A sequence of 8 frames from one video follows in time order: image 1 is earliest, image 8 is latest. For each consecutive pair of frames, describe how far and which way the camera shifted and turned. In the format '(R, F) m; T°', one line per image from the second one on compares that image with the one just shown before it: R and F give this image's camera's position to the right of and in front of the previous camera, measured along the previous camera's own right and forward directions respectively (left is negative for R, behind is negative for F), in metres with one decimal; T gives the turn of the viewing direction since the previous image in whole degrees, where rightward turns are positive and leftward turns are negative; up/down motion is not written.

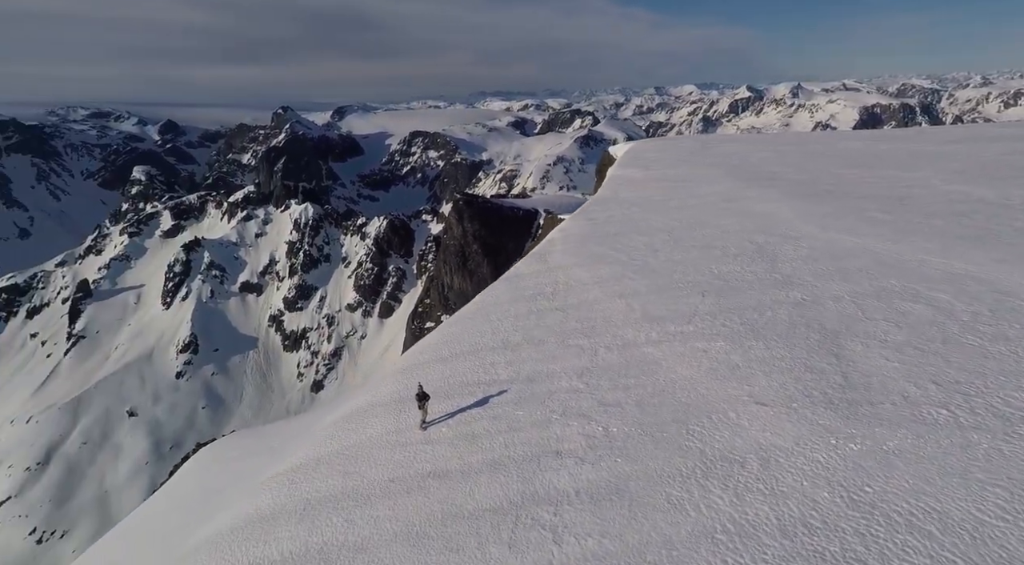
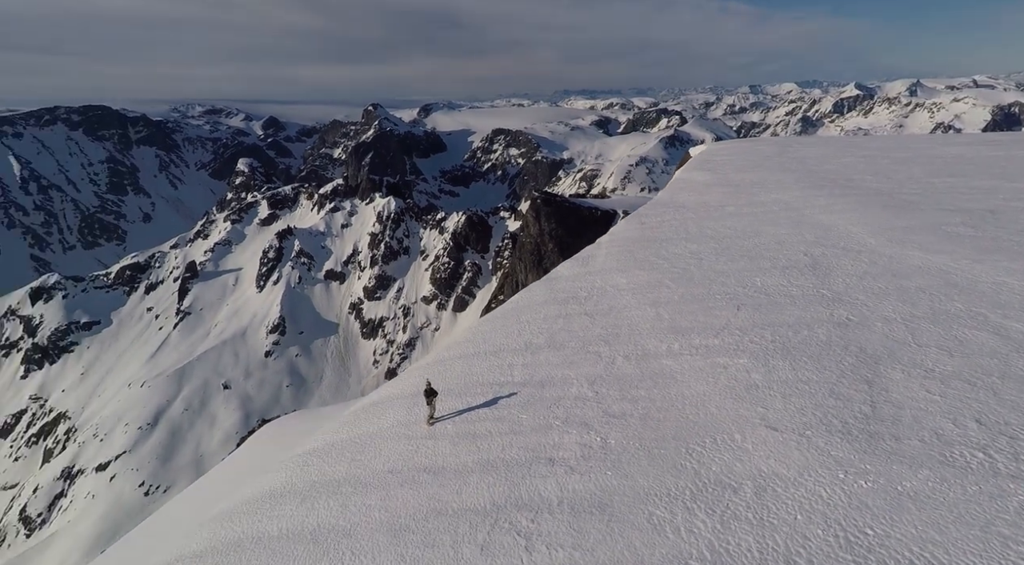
(+3.1, -0.1) m; -9°
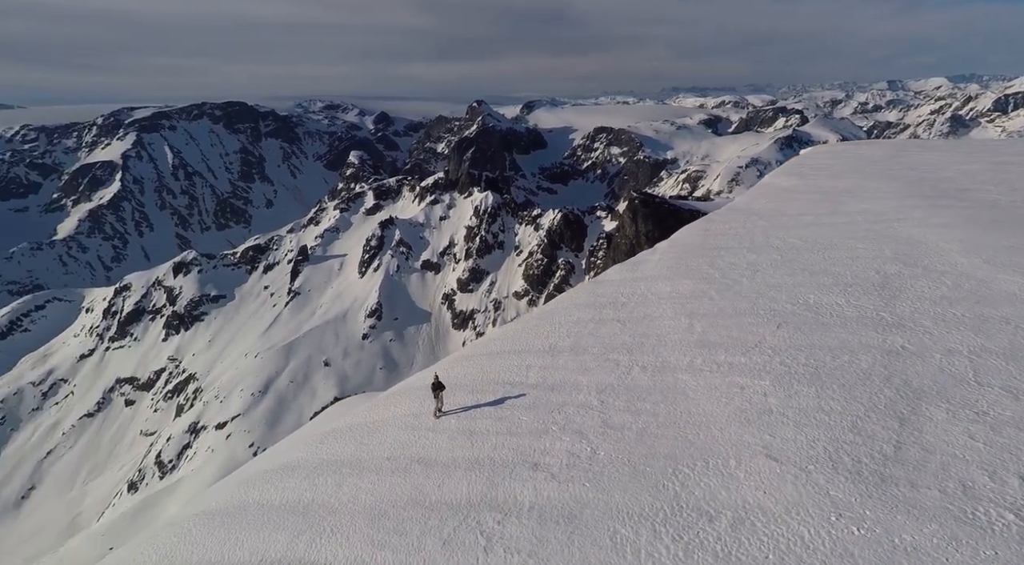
(+4.1, +0.2) m; -12°
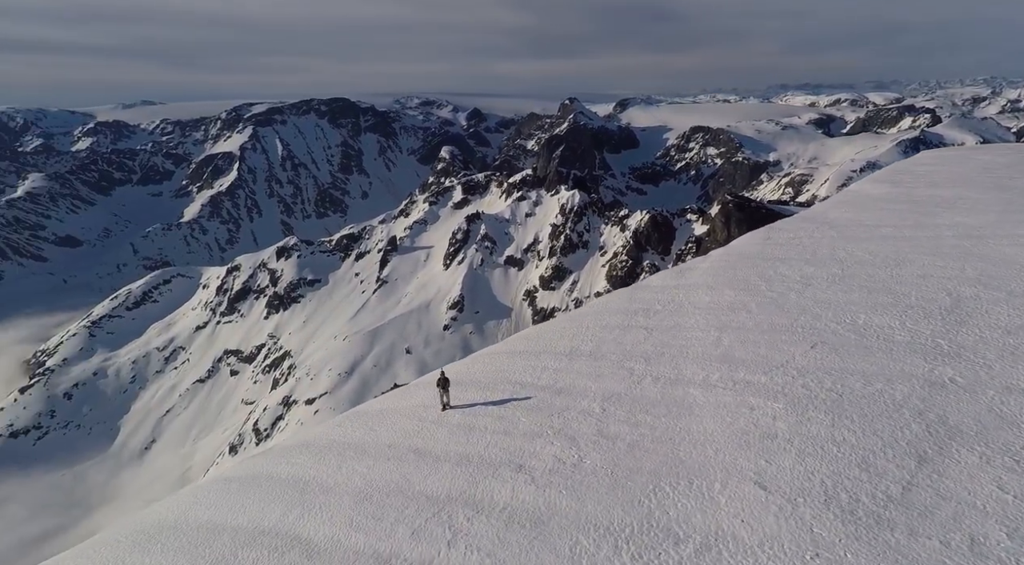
(+3.8, +0.3) m; -11°
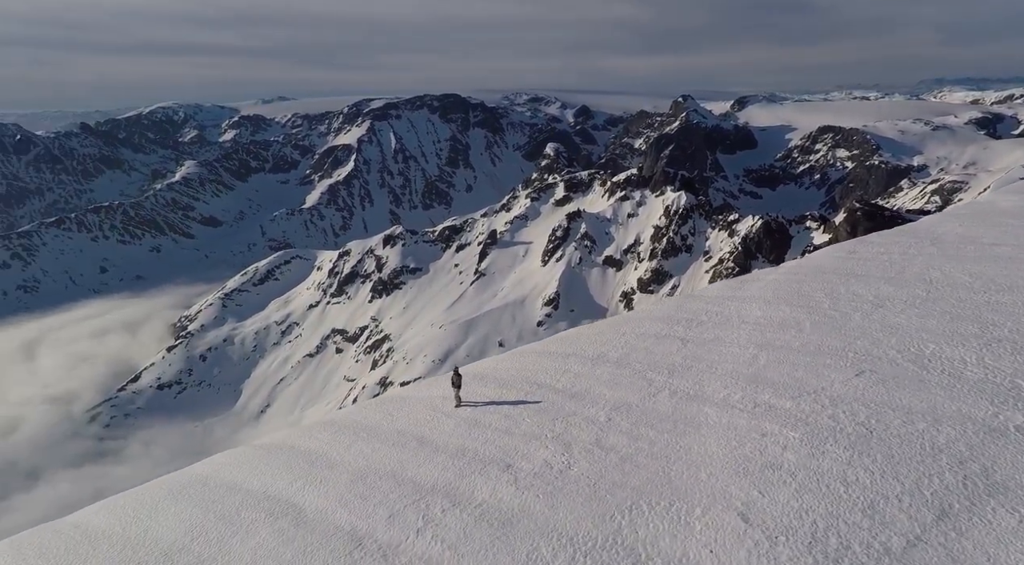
(+4.0, +0.4) m; -12°
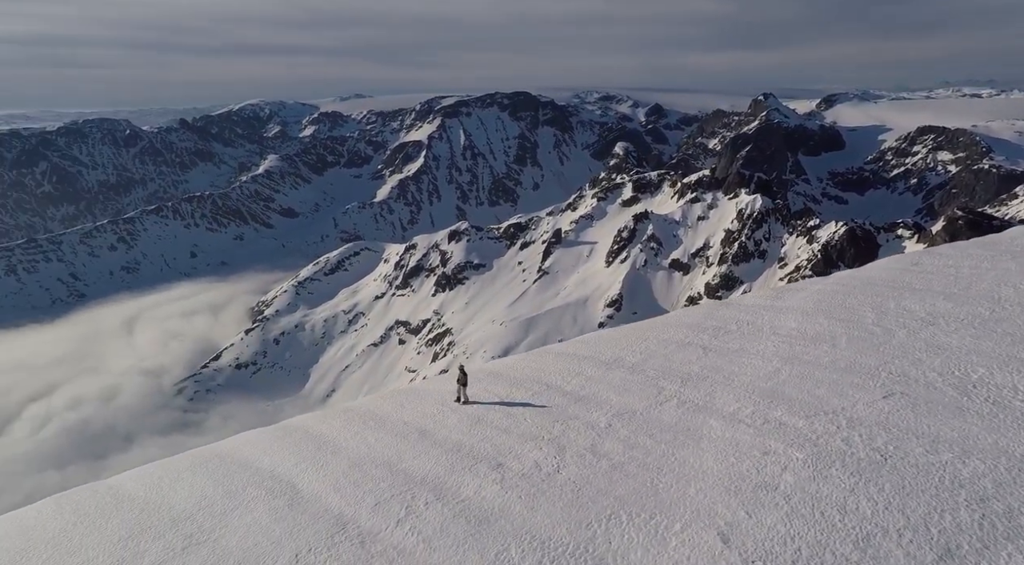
(+2.7, +0.3) m; -8°
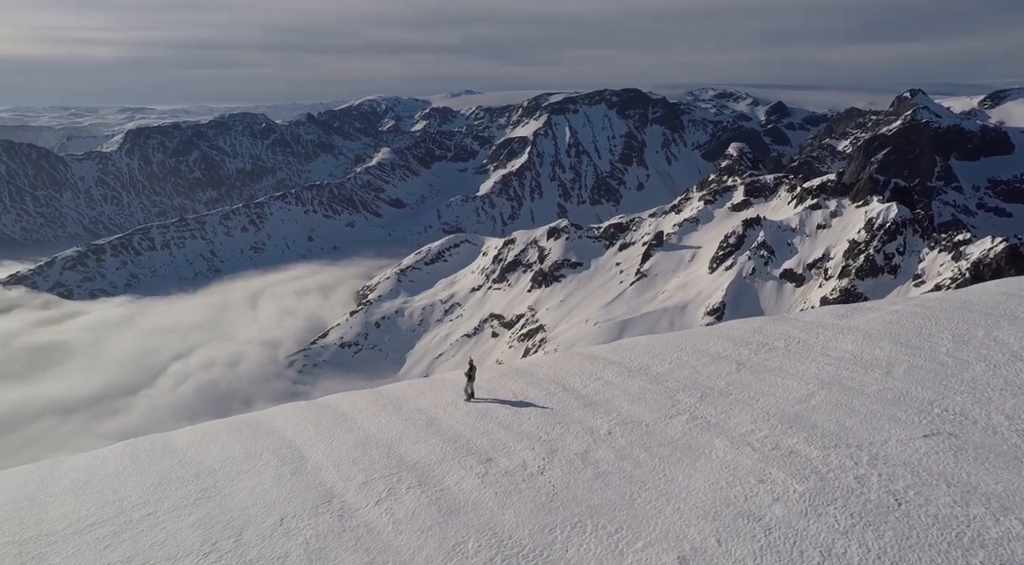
(+3.9, +0.7) m; -12°
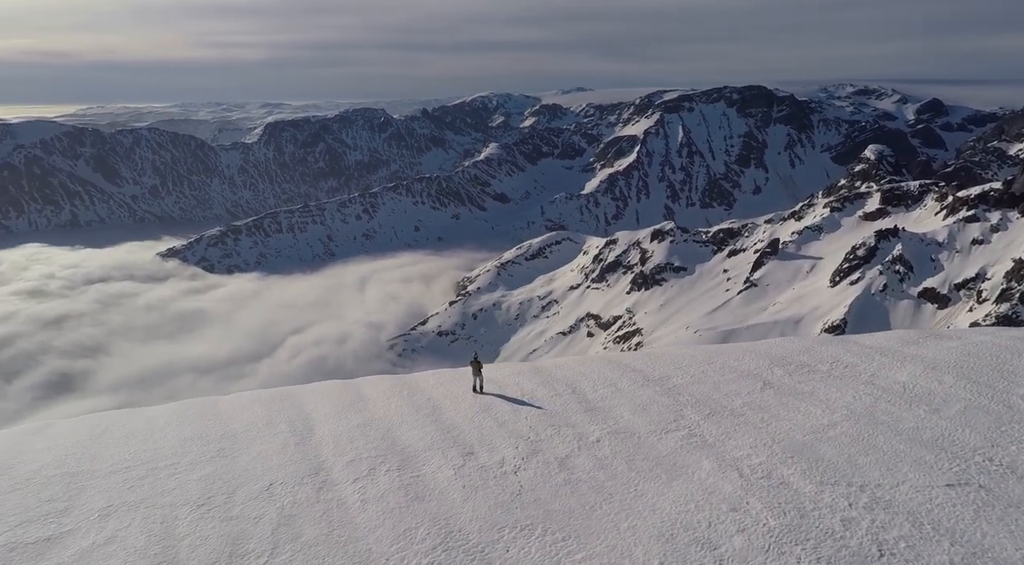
(+4.1, +0.9) m; -13°
